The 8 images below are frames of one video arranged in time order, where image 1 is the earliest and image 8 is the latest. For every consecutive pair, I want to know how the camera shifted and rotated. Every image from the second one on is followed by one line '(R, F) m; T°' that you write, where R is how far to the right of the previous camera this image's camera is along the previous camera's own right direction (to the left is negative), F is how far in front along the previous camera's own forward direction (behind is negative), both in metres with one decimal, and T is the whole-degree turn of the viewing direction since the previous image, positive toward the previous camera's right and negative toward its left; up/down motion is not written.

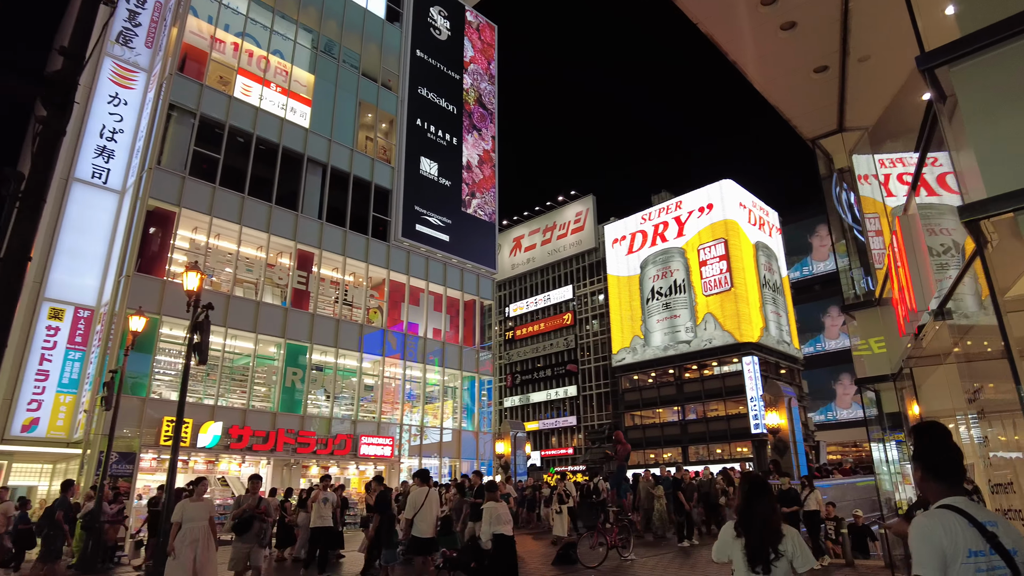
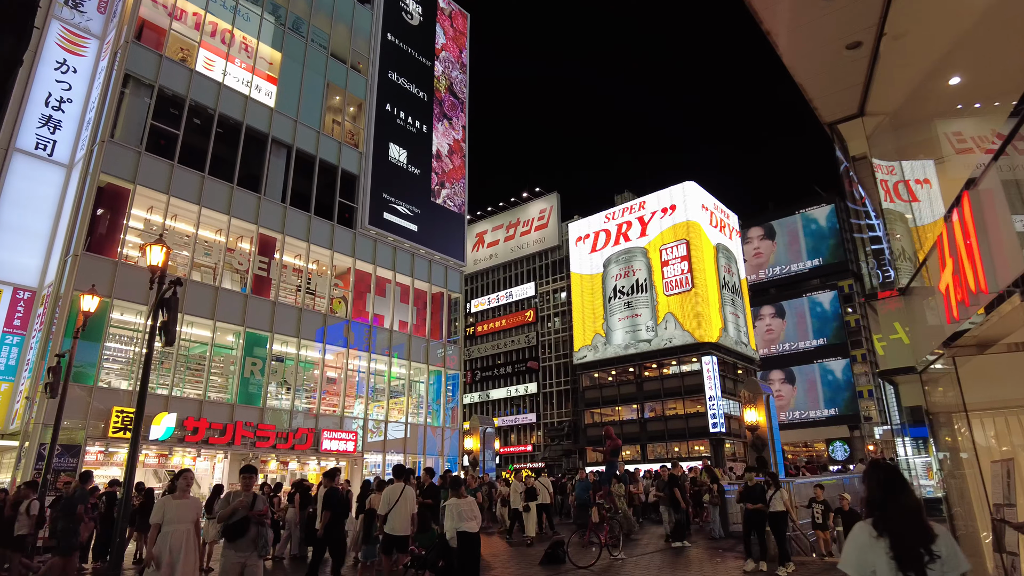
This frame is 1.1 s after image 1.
(-0.6, +0.6) m; +4°
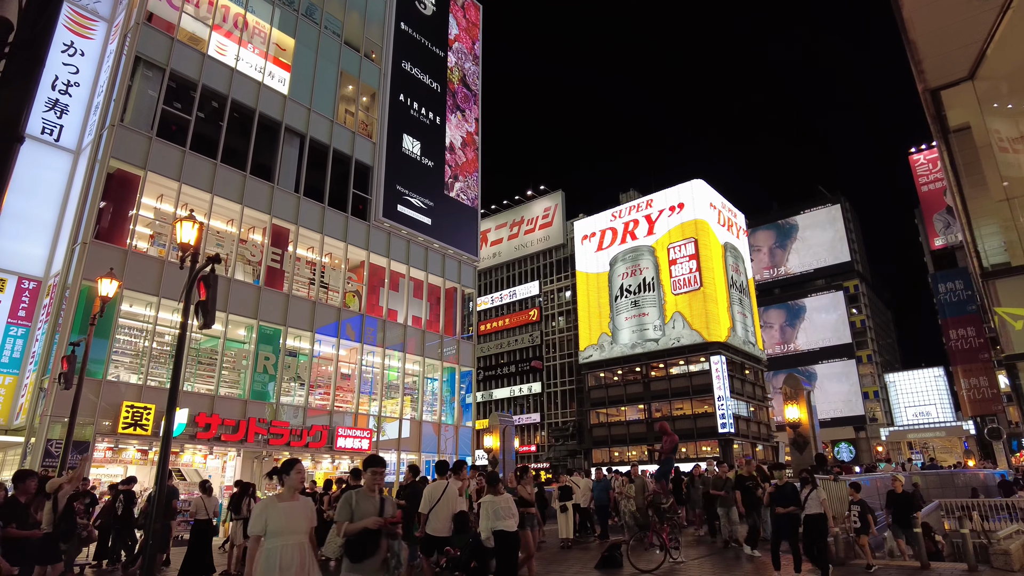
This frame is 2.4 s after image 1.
(-0.9, +0.7) m; 0°
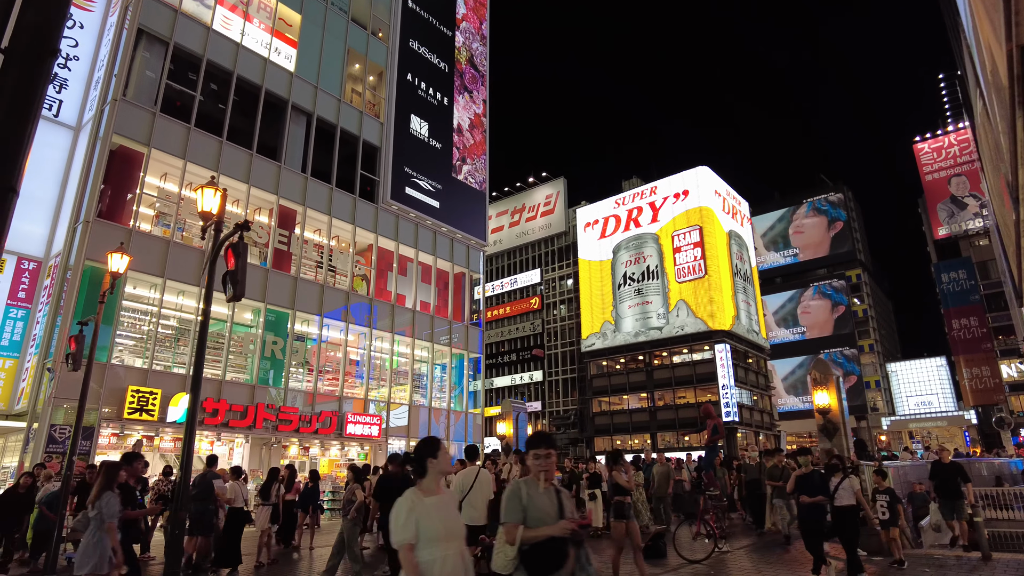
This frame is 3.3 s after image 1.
(-0.7, +0.6) m; 0°
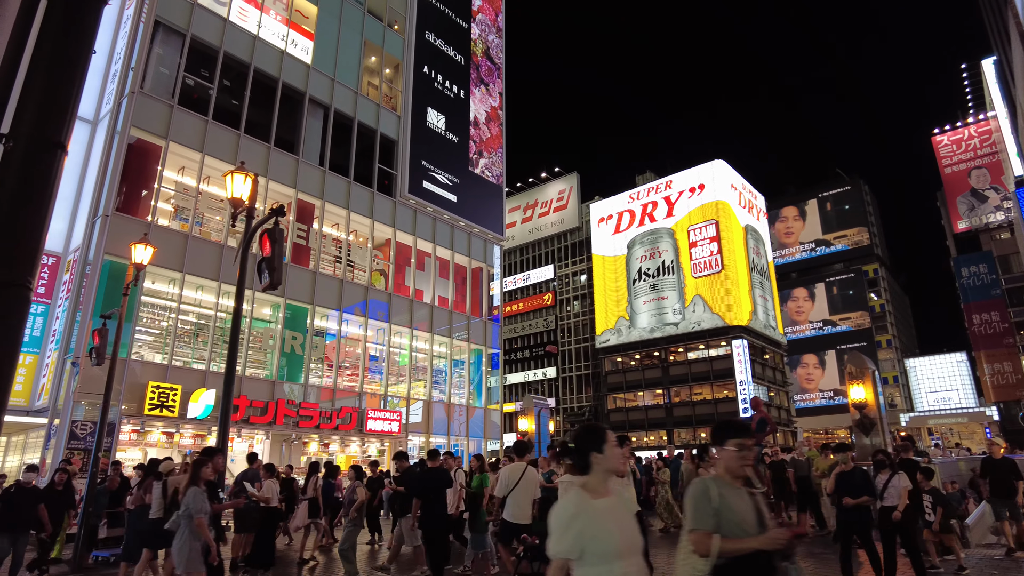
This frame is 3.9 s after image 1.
(-0.4, +0.4) m; -1°
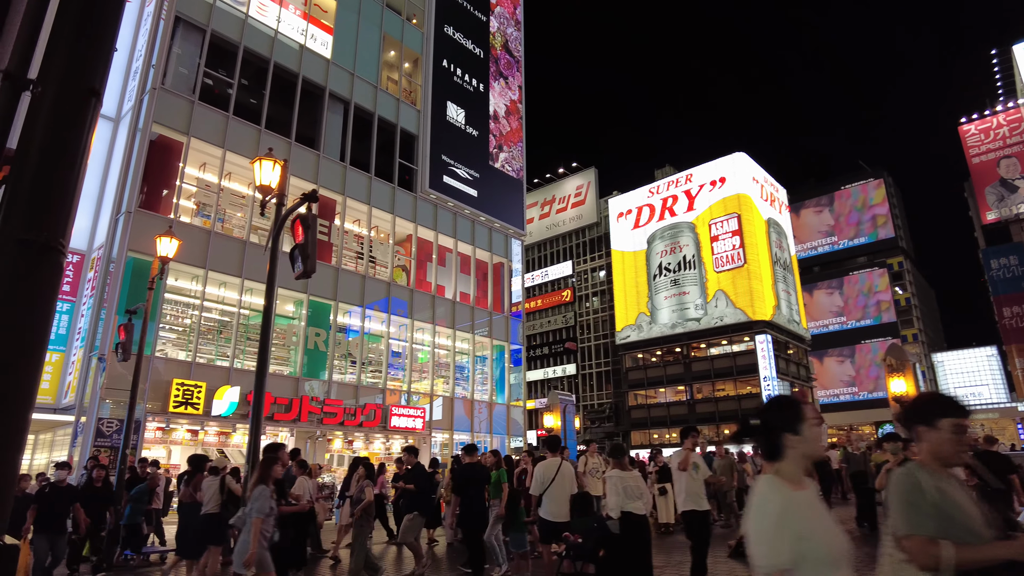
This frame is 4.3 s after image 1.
(-0.3, +0.3) m; -1°
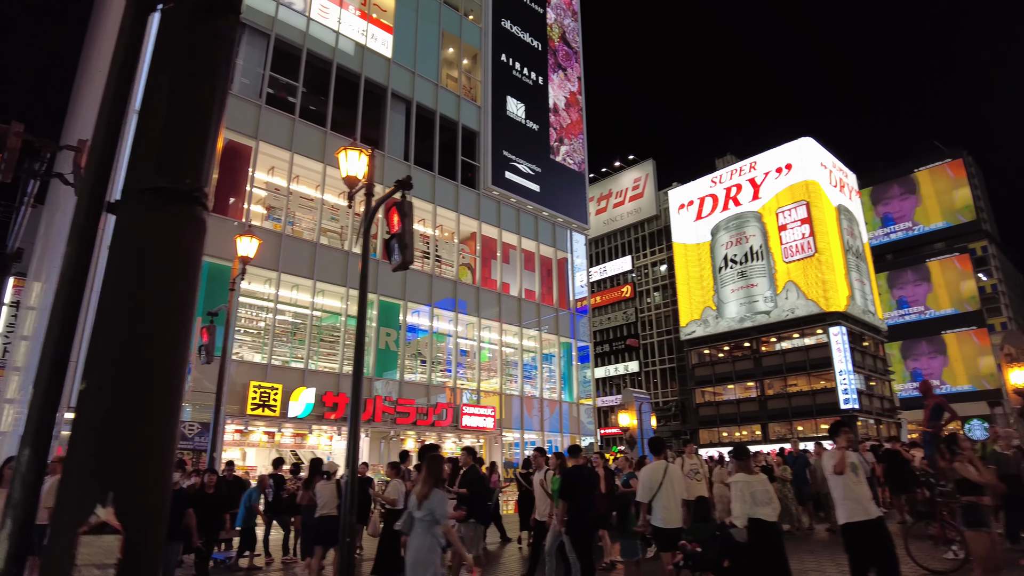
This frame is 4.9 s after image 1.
(-0.5, +0.5) m; -5°
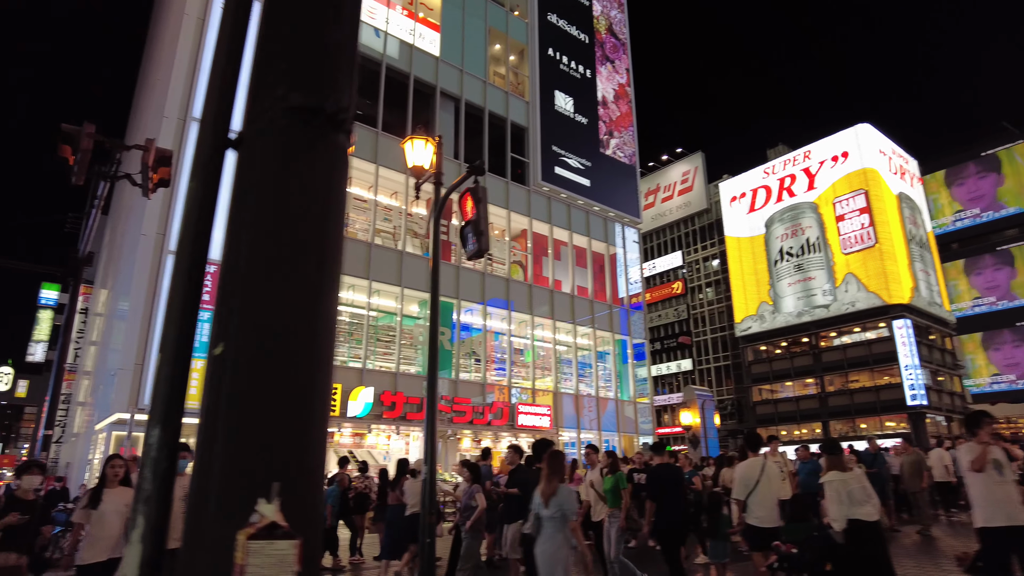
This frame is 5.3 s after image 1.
(-0.3, +0.3) m; -4°
